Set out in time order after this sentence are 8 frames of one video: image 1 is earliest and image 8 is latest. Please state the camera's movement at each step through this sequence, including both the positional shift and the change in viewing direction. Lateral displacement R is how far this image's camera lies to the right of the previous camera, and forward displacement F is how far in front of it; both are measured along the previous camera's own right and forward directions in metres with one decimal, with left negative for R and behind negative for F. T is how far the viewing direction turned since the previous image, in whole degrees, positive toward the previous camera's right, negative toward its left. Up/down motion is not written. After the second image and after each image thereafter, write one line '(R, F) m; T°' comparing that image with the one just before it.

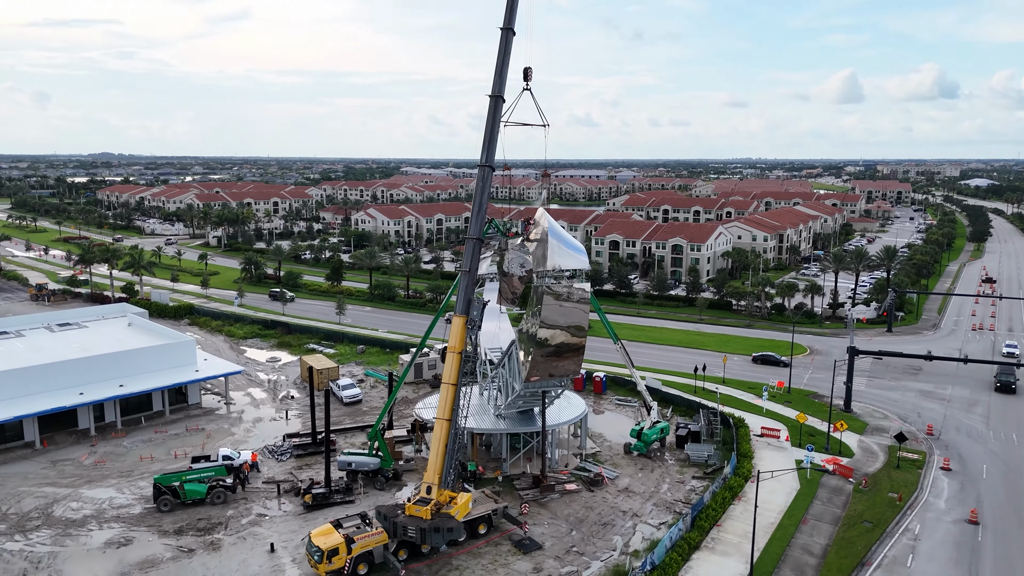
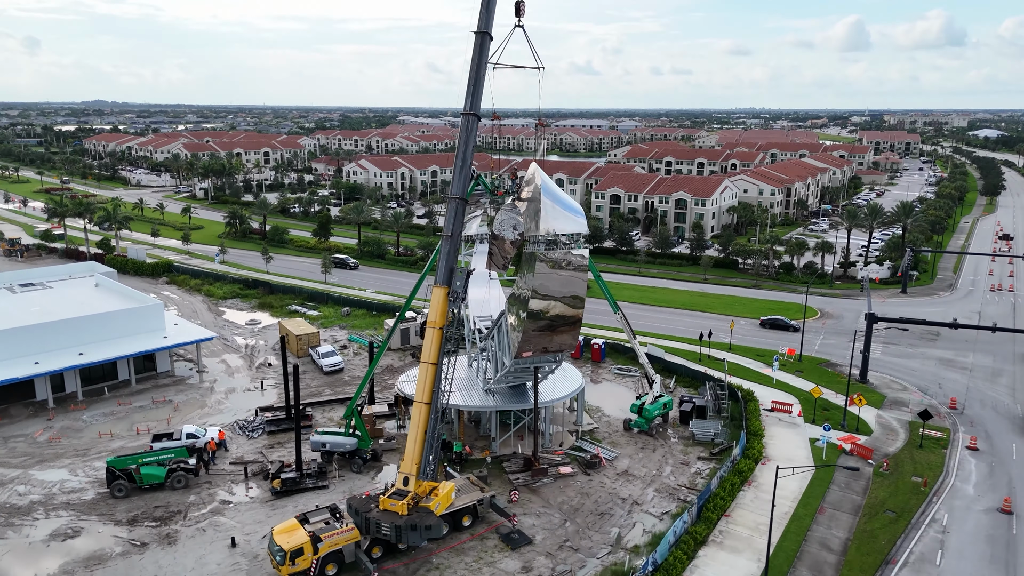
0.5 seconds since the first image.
(+0.4, +3.6) m; 0°
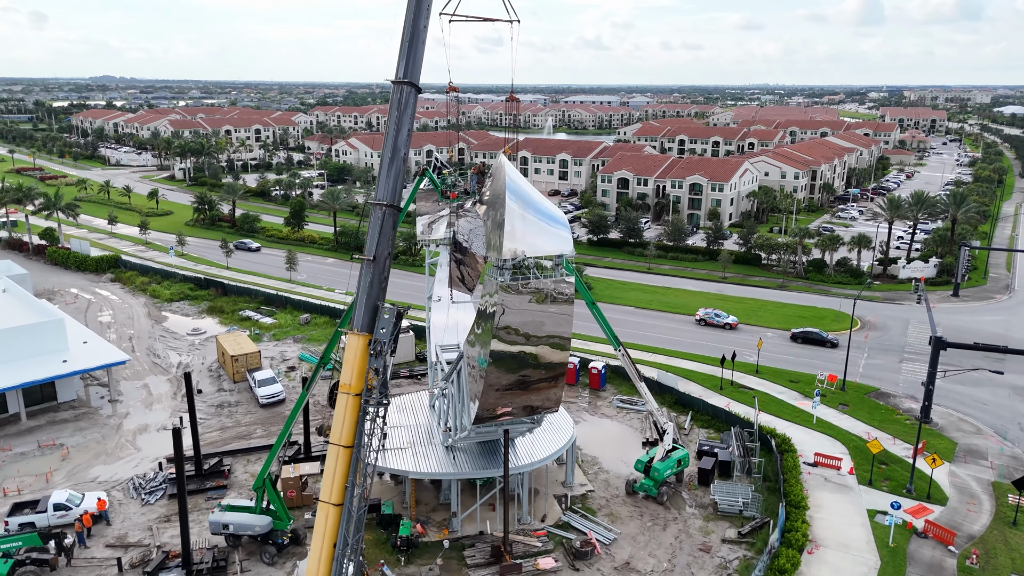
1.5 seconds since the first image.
(+1.5, +8.5) m; -1°
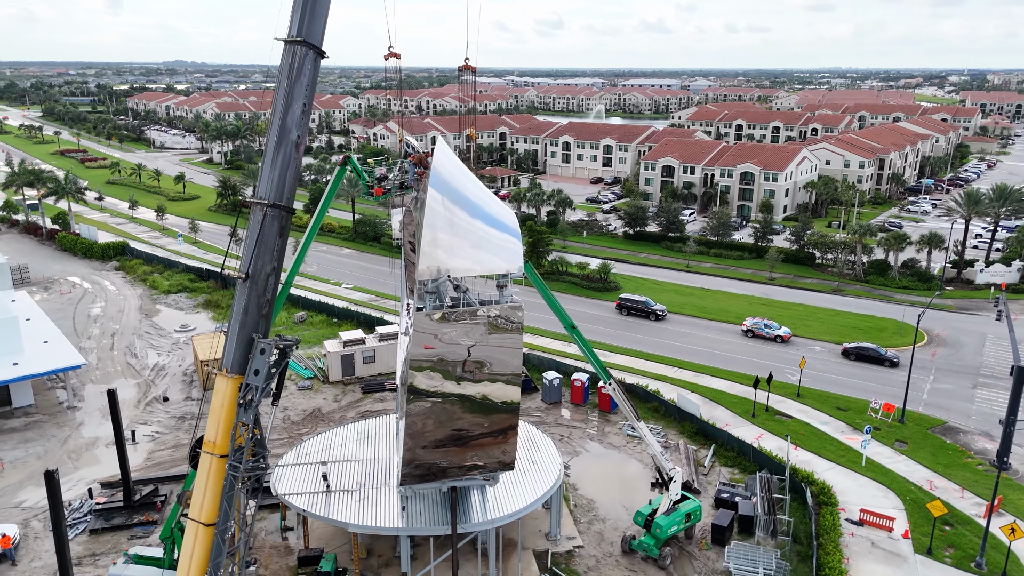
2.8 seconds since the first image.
(+2.6, +5.0) m; -4°
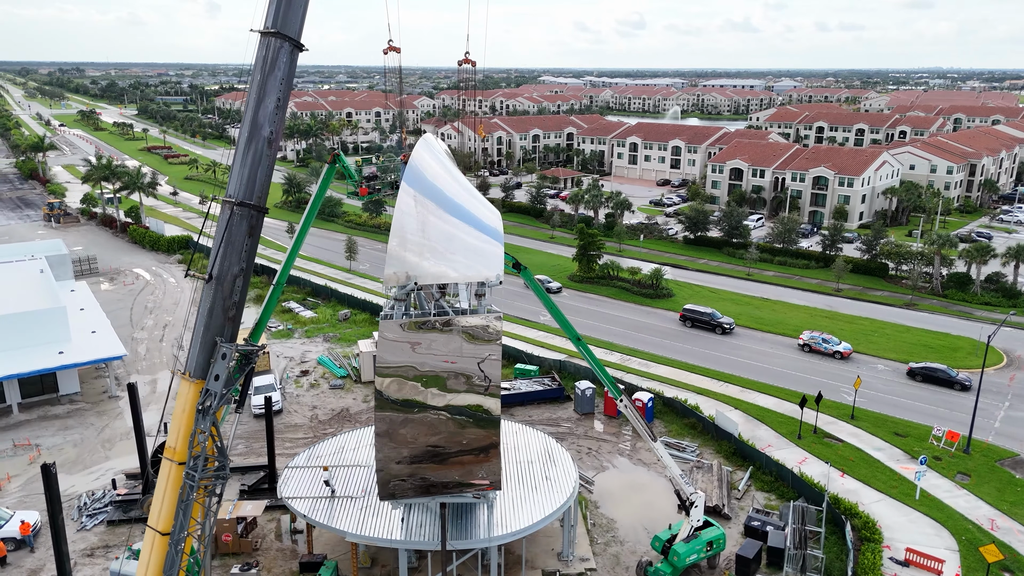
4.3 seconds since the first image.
(+1.8, +1.2) m; -6°
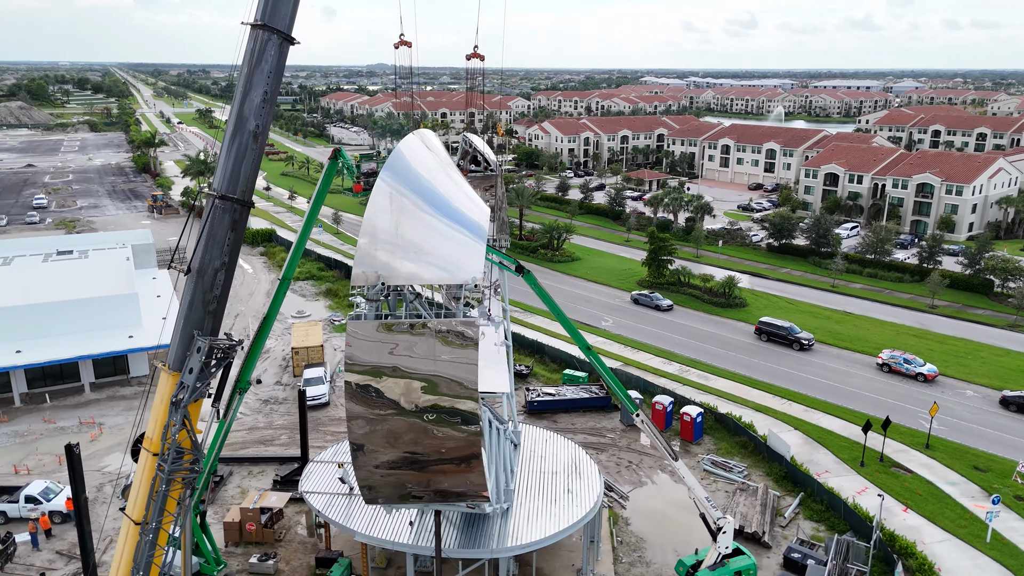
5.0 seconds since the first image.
(+2.1, +0.9) m; -7°
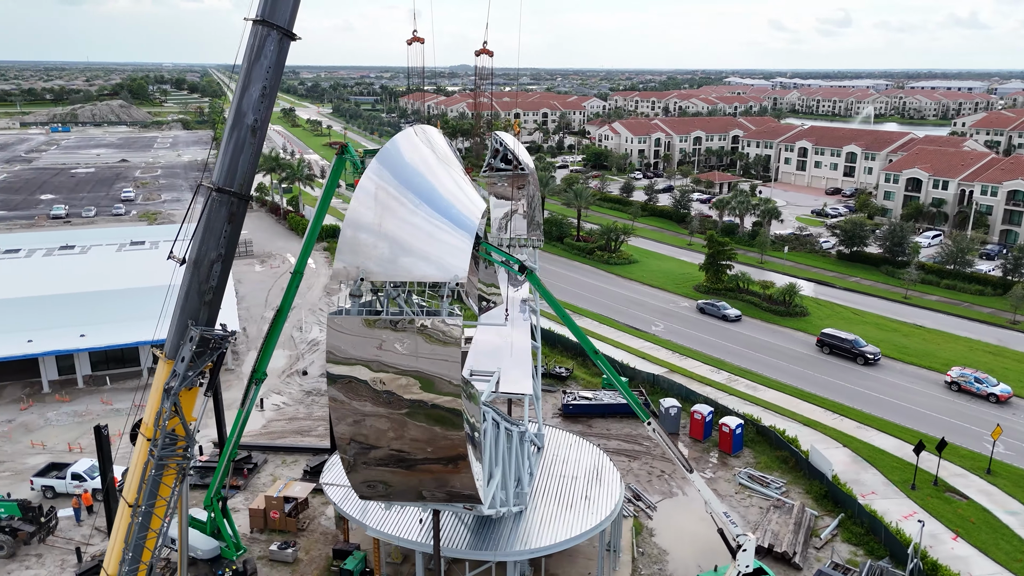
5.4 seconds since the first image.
(+1.6, +0.4) m; -6°
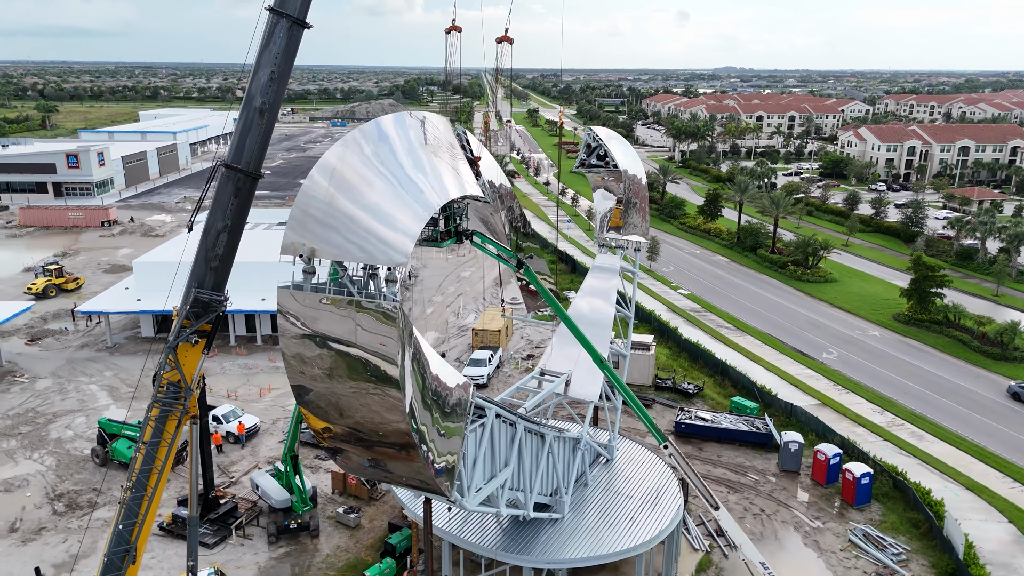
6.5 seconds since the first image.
(+5.1, +1.5) m; -19°
